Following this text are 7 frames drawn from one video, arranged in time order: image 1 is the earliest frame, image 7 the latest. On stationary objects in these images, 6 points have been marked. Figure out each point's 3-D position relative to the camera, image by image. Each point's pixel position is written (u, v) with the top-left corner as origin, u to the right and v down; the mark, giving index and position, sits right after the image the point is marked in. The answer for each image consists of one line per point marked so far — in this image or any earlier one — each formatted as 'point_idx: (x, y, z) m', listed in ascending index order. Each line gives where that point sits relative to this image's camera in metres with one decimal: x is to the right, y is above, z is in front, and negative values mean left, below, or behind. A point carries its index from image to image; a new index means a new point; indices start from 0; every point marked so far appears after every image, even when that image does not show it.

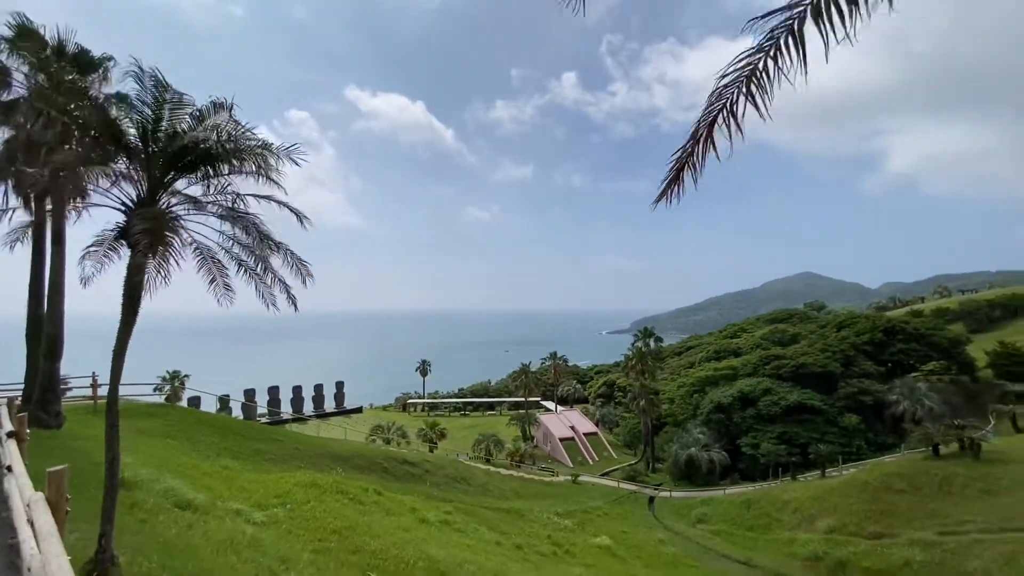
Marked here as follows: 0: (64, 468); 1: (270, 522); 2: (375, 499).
0: (-3.8, -1.5, +4.7) m
1: (-5.3, -5.1, +12.2) m
2: (-4.7, -7.1, +19.0) m
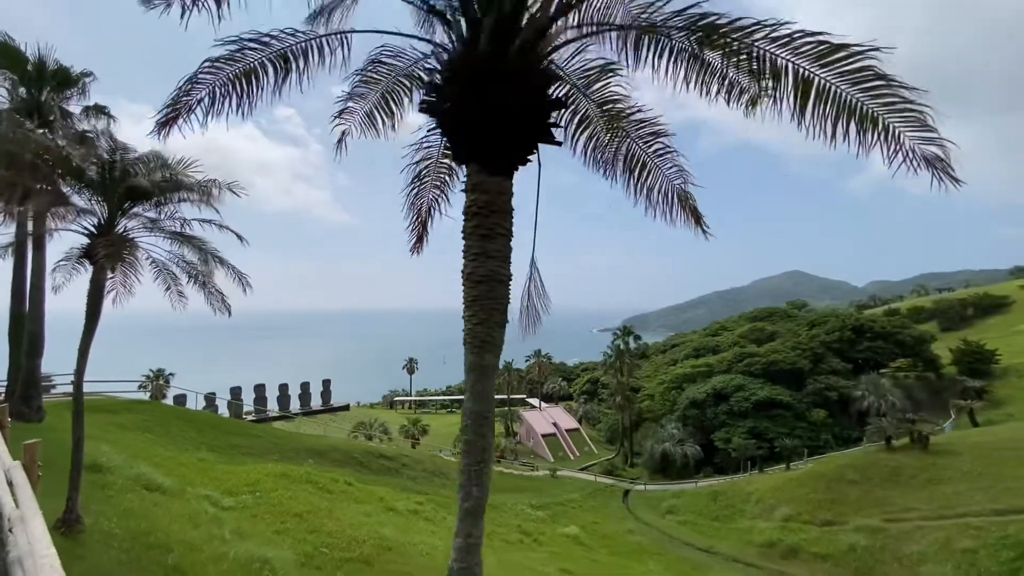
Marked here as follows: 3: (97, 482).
0: (-4.9, -1.6, +5.9) m
1: (-6.6, -5.2, +13.4) m
2: (-6.1, -7.2, +20.2) m
3: (-7.8, -3.6, +10.6) m
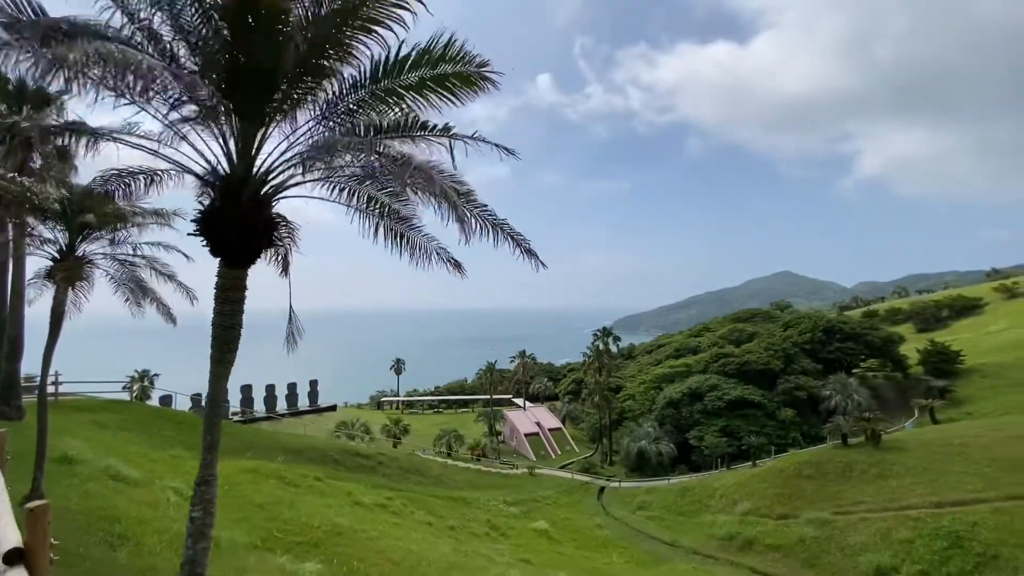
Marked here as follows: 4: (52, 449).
0: (-6.3, -1.8, +7.0) m
1: (-8.0, -5.4, +14.5) m
2: (-7.6, -7.4, +21.3) m
3: (-9.3, -3.8, +11.7) m
4: (-10.7, -3.7, +13.1) m
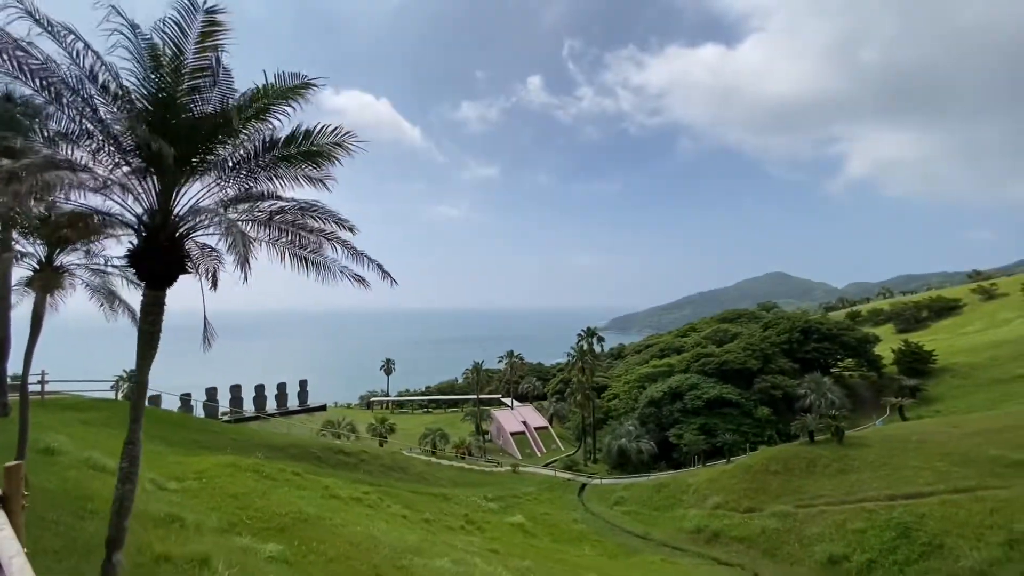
0: (-7.4, -1.9, +8.0) m
1: (-9.2, -5.5, +15.4) m
2: (-8.9, -7.5, +22.2) m
3: (-10.4, -3.9, +12.6) m
4: (-11.9, -3.8, +14.0) m
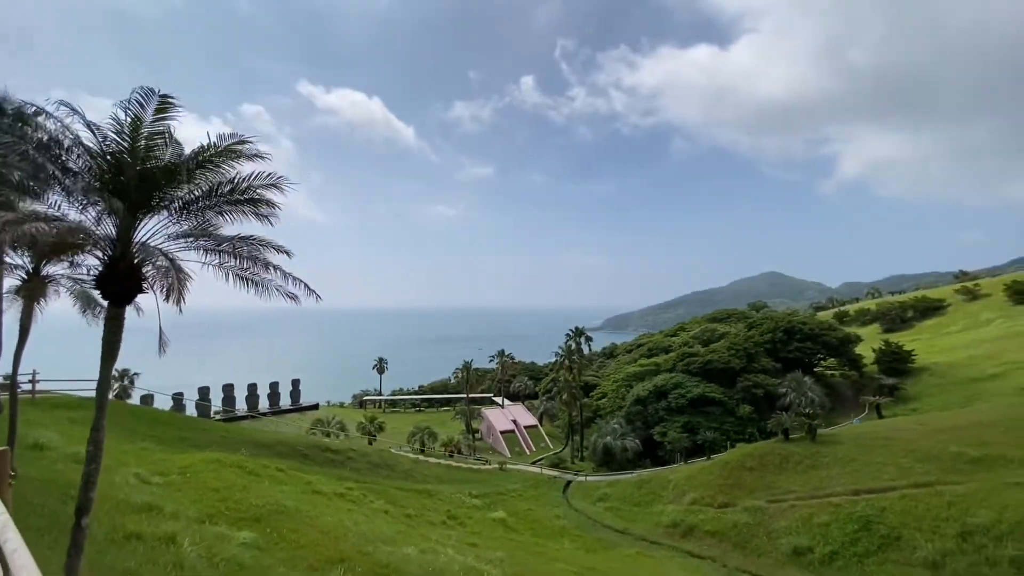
0: (-8.3, -2.0, +8.8) m
1: (-10.2, -5.6, +16.2) m
2: (-9.9, -7.6, +23.1) m
3: (-11.3, -4.0, +13.4) m
4: (-12.8, -4.0, +14.8) m
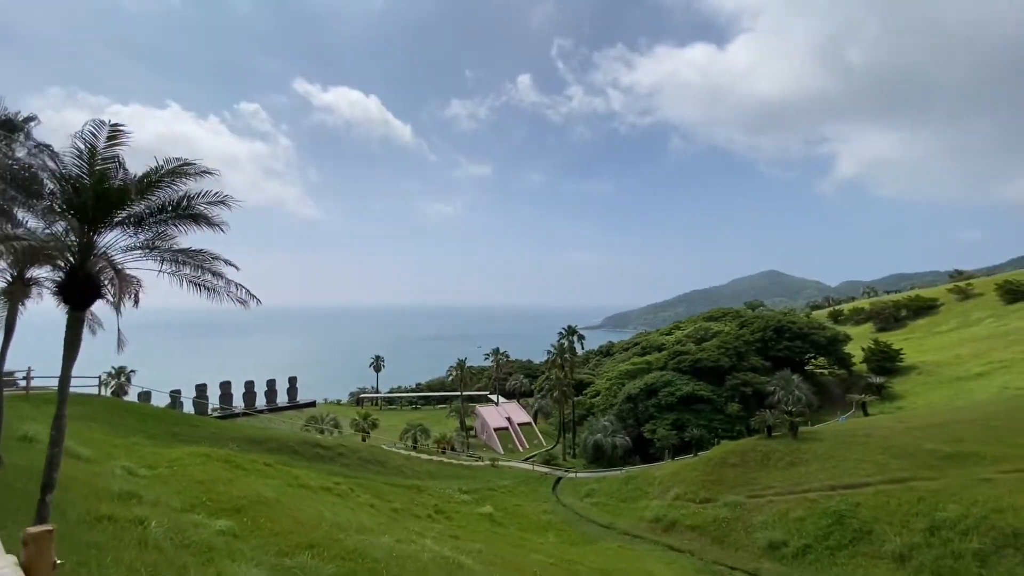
0: (-9.1, -2.1, +9.4) m
1: (-11.0, -5.6, +16.9) m
2: (-10.7, -7.6, +23.7) m
3: (-12.1, -4.0, +14.1) m
4: (-13.7, -4.0, +15.4) m
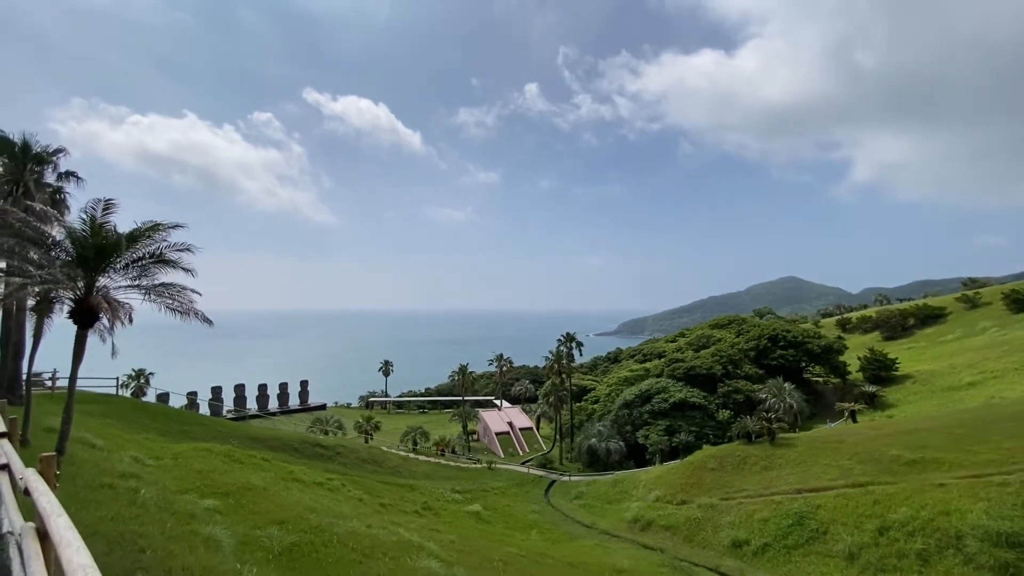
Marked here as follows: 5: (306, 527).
0: (-10.6, -2.4, +11.7) m
1: (-12.3, -6.0, +19.2) m
2: (-11.9, -8.1, +26.0) m
3: (-13.5, -4.4, +16.4) m
4: (-15.0, -4.3, +17.8) m
5: (-5.0, -5.8, +13.6) m
